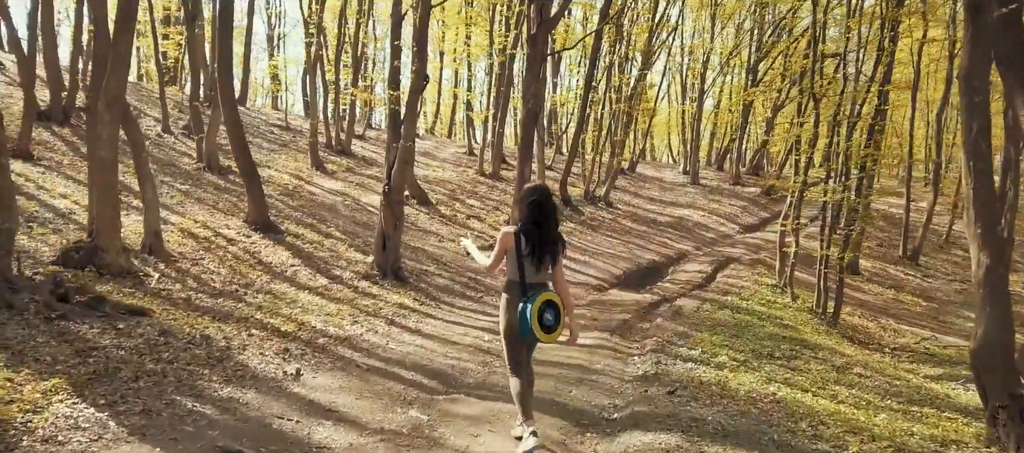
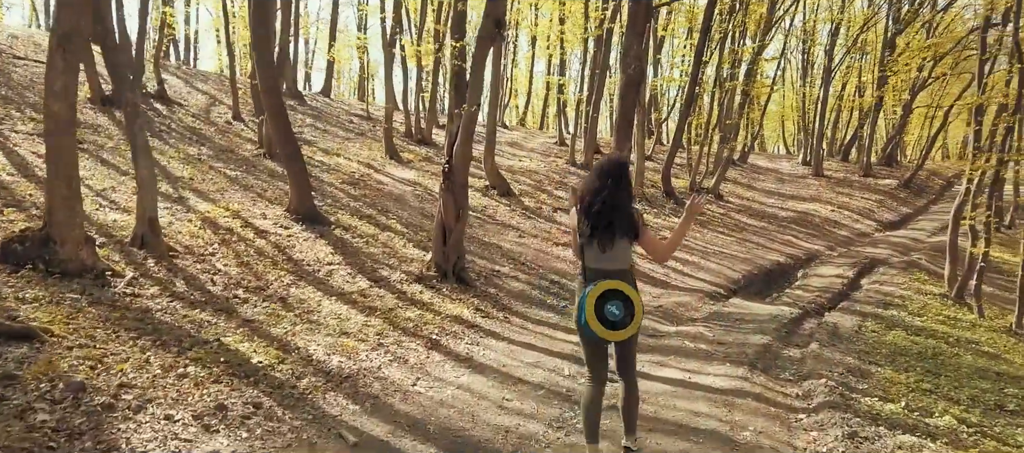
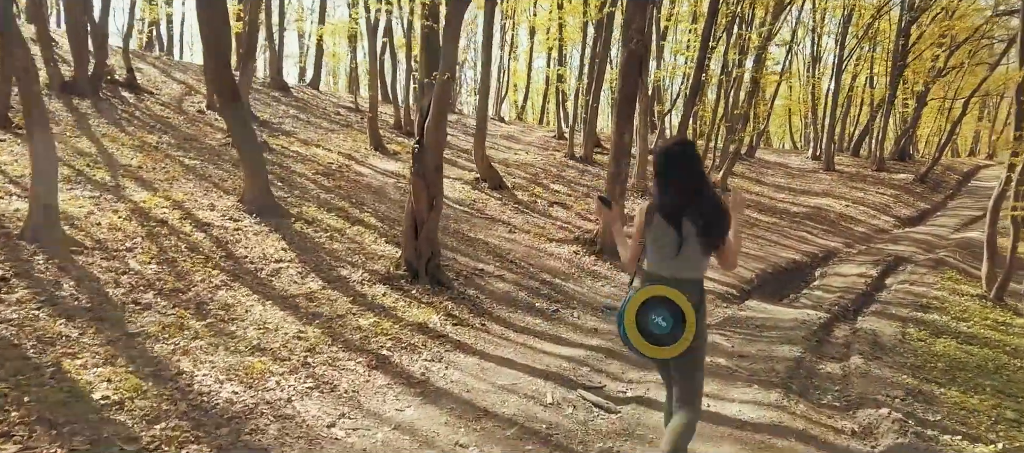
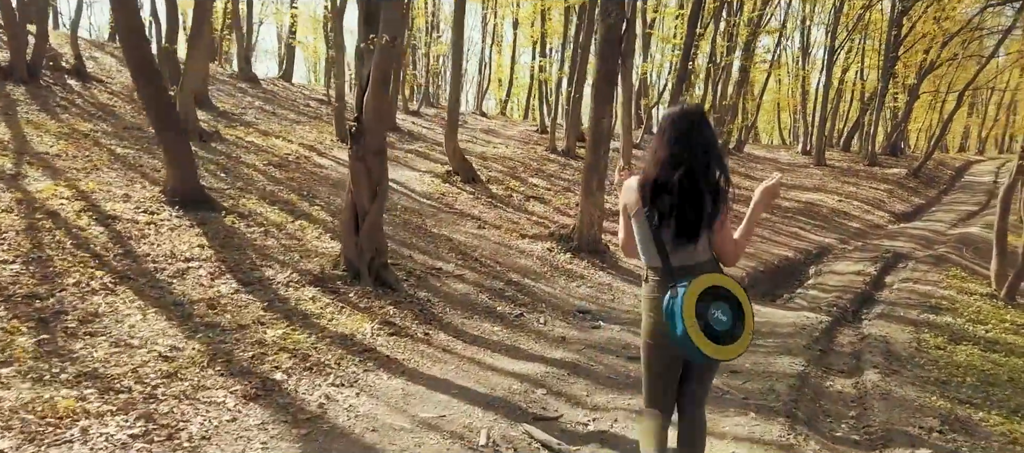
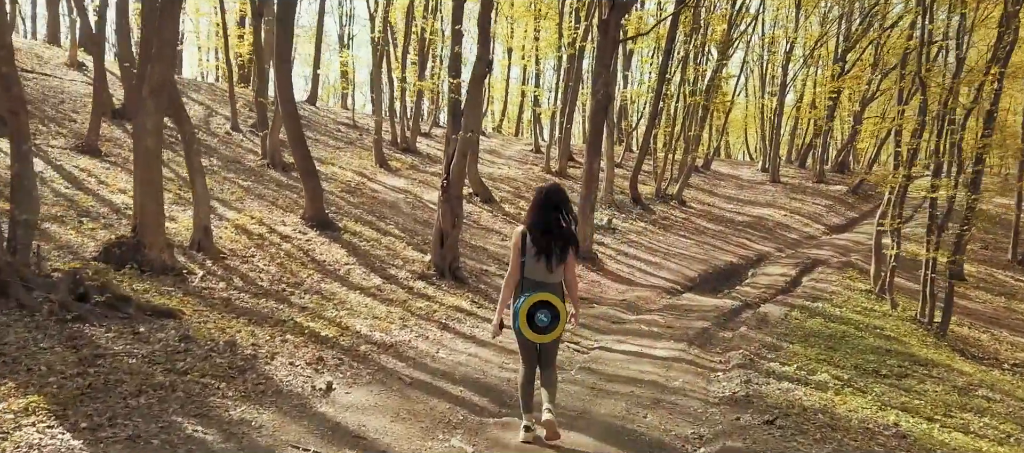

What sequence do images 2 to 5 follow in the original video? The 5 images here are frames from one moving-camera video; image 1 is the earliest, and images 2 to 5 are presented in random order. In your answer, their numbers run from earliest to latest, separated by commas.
5, 2, 3, 4
